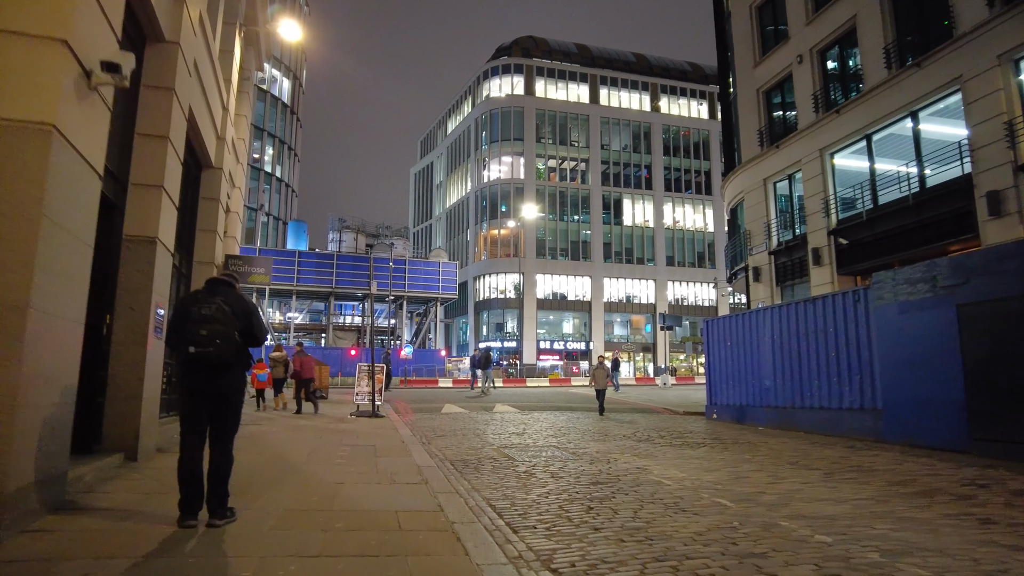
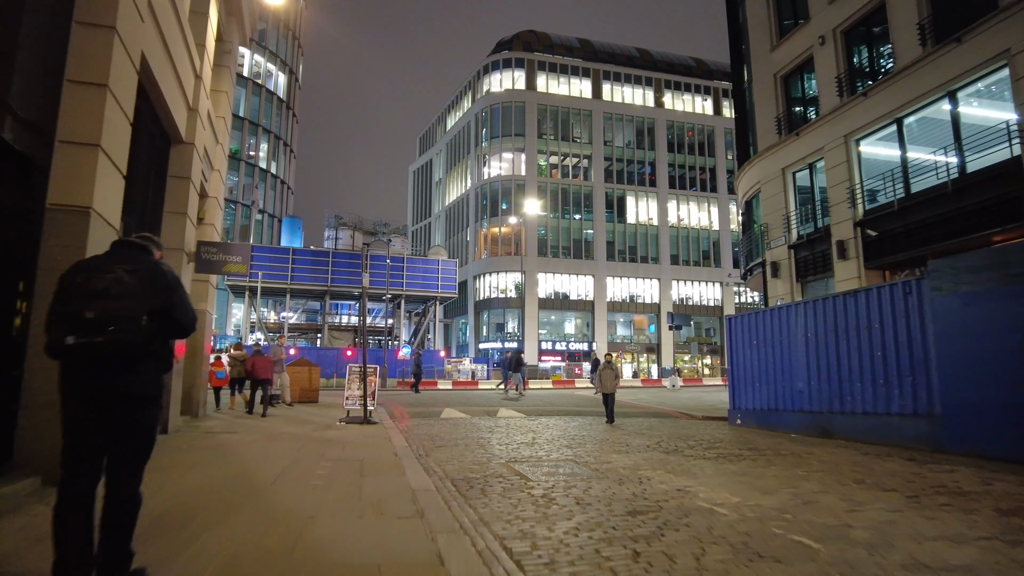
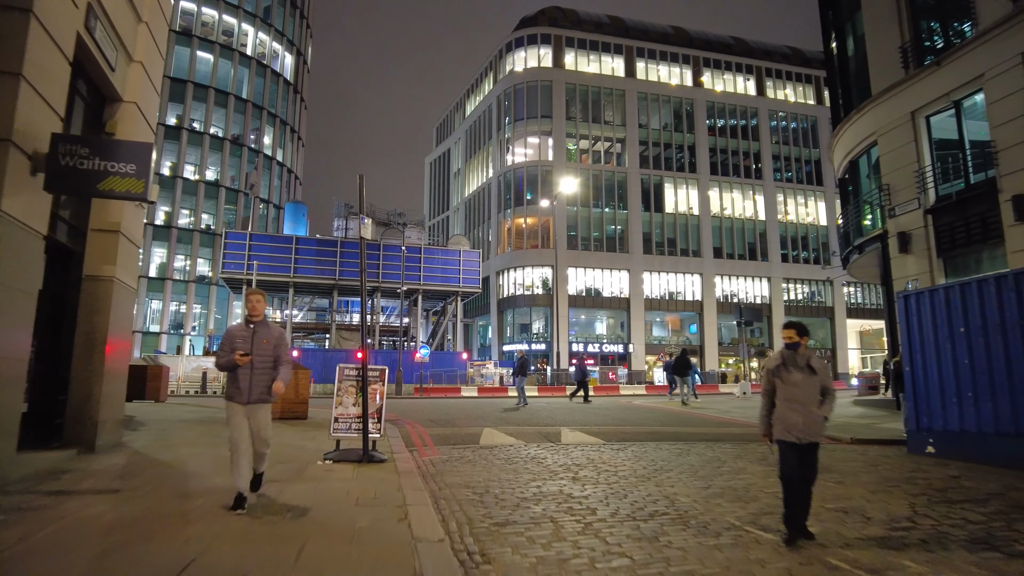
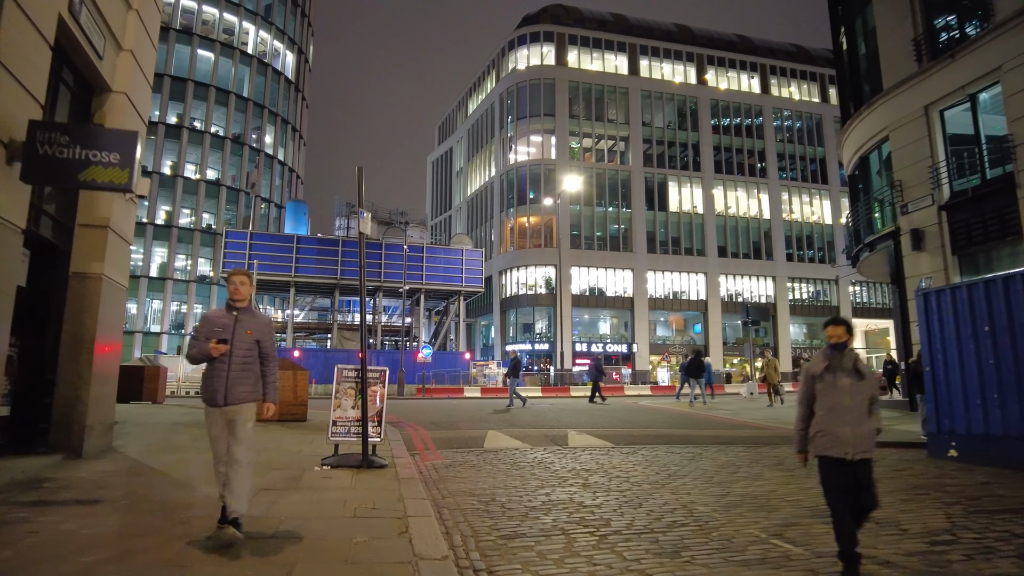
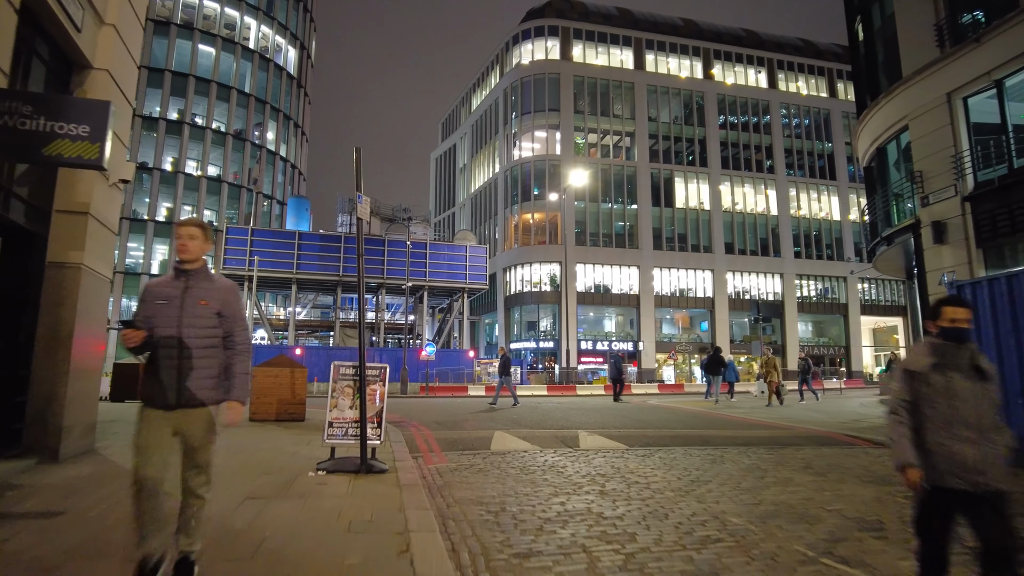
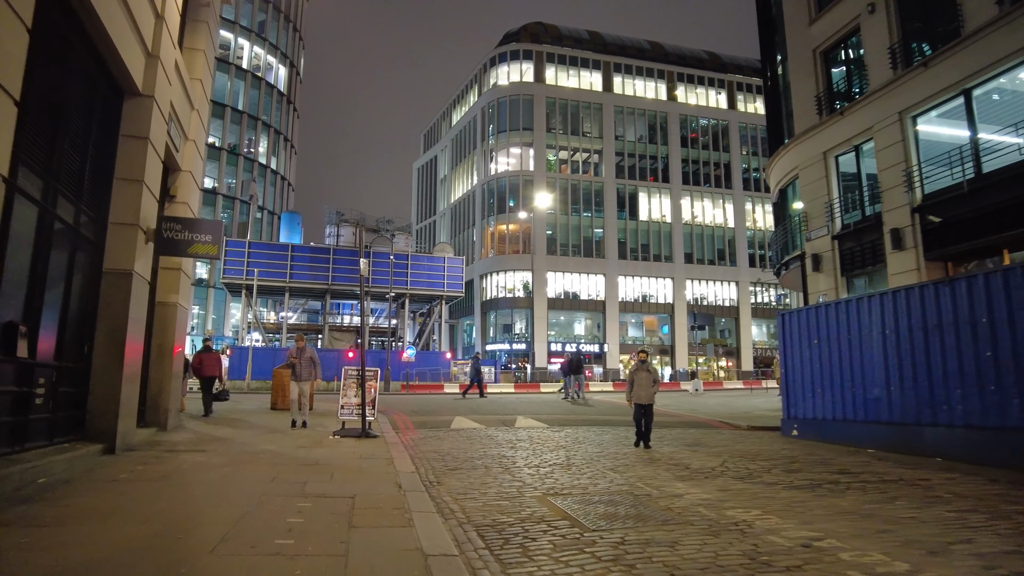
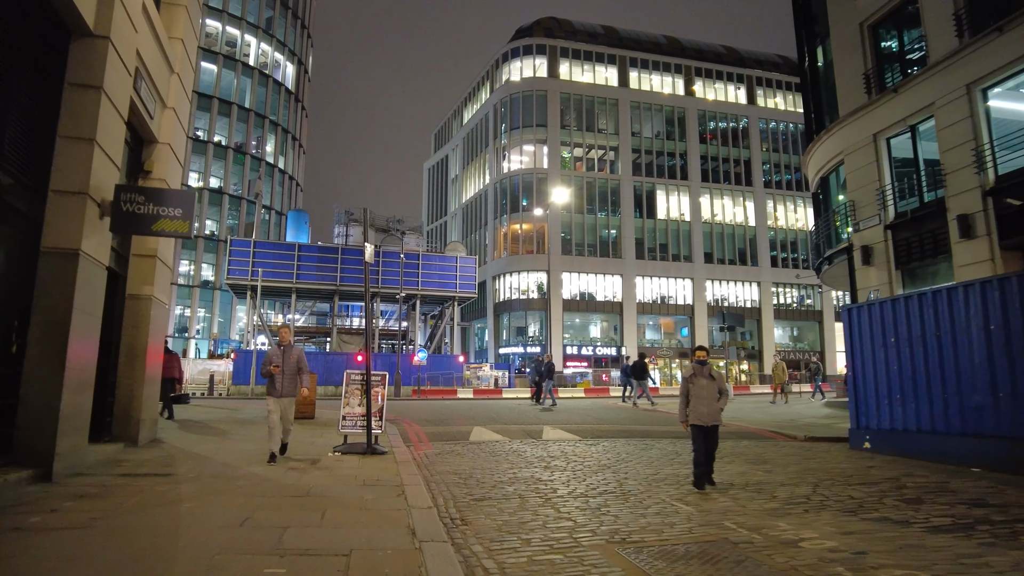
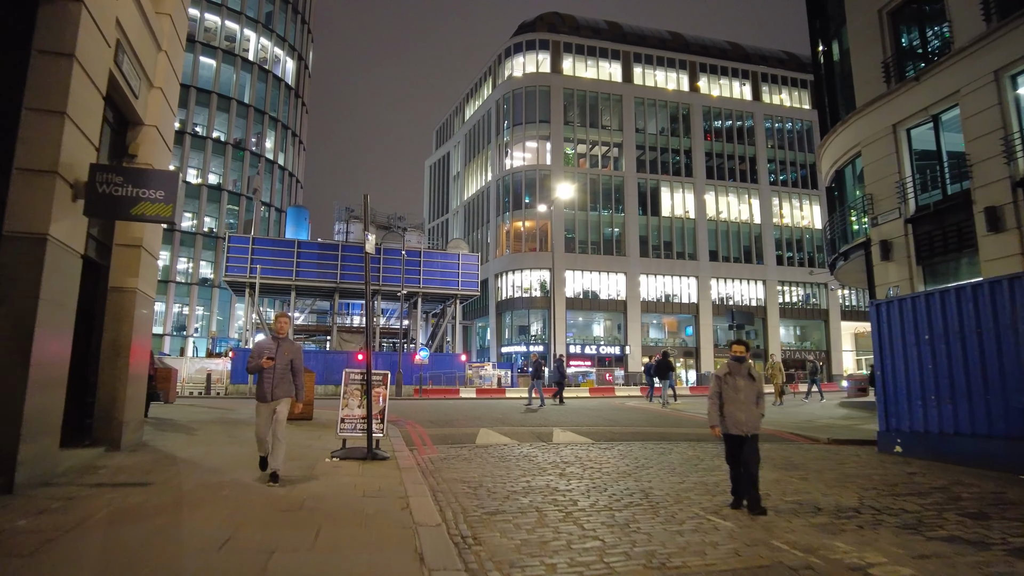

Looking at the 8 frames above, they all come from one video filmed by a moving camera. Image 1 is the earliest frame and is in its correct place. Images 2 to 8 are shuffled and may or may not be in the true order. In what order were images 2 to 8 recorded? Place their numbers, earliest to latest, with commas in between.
2, 6, 7, 8, 3, 4, 5
